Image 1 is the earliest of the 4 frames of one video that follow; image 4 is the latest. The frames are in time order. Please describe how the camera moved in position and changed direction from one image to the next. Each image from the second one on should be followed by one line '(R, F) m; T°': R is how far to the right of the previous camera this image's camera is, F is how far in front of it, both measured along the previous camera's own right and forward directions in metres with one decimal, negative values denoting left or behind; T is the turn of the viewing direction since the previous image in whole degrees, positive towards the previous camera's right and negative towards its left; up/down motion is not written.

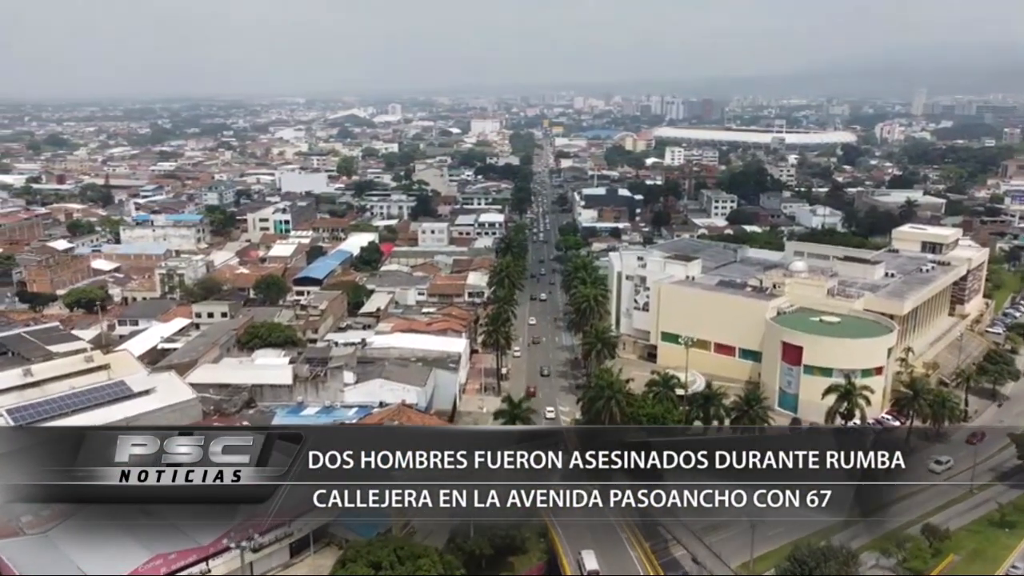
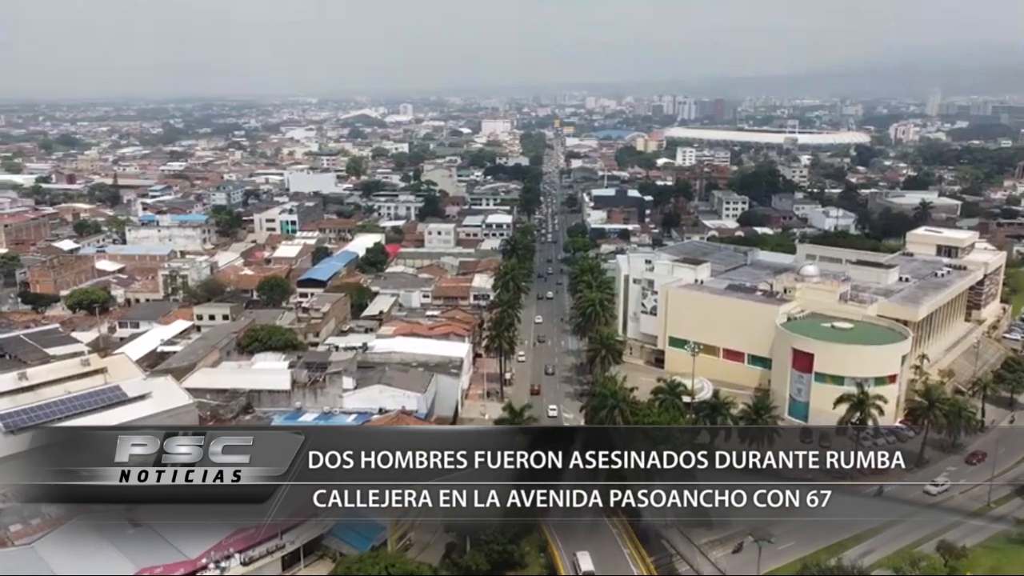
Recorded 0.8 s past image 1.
(+0.3, +0.7) m; -1°
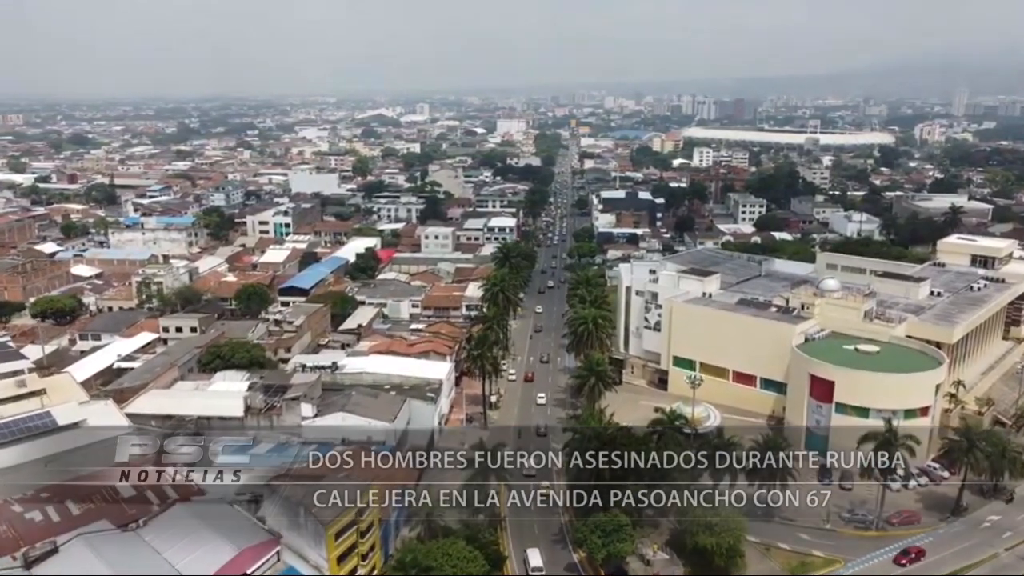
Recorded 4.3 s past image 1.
(+1.4, +3.4) m; -1°
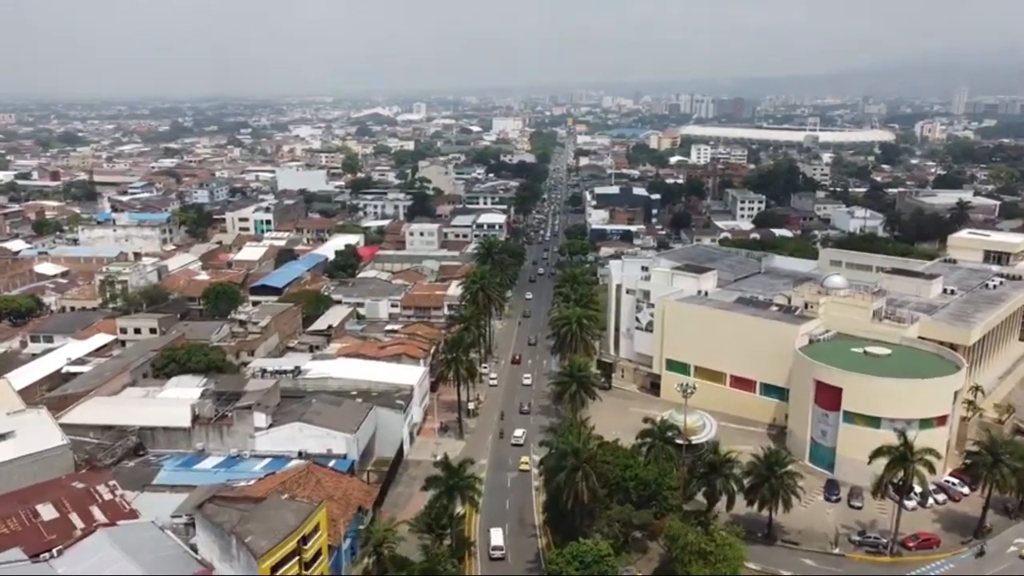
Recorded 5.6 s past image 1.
(+0.8, +2.5) m; 0°
